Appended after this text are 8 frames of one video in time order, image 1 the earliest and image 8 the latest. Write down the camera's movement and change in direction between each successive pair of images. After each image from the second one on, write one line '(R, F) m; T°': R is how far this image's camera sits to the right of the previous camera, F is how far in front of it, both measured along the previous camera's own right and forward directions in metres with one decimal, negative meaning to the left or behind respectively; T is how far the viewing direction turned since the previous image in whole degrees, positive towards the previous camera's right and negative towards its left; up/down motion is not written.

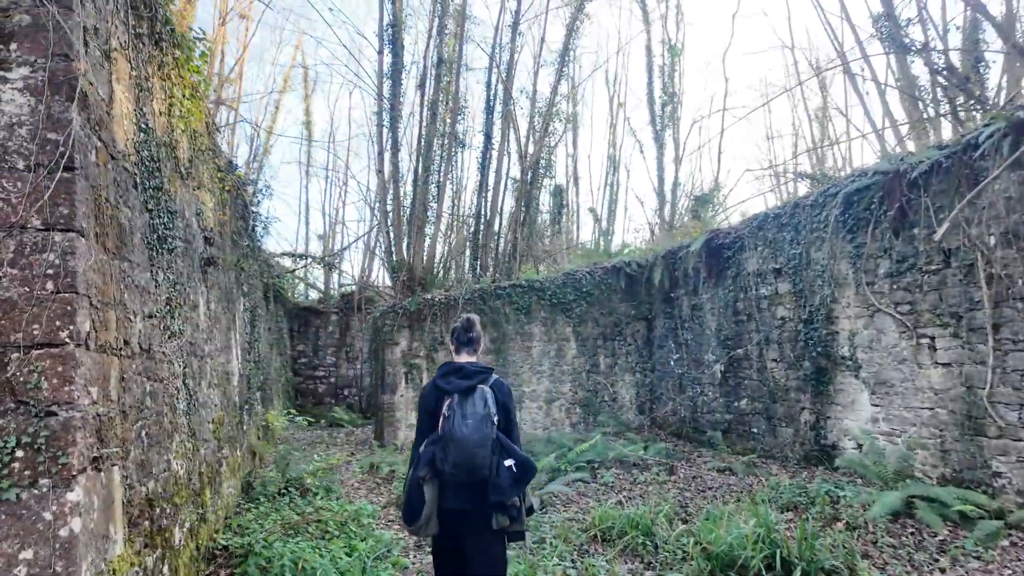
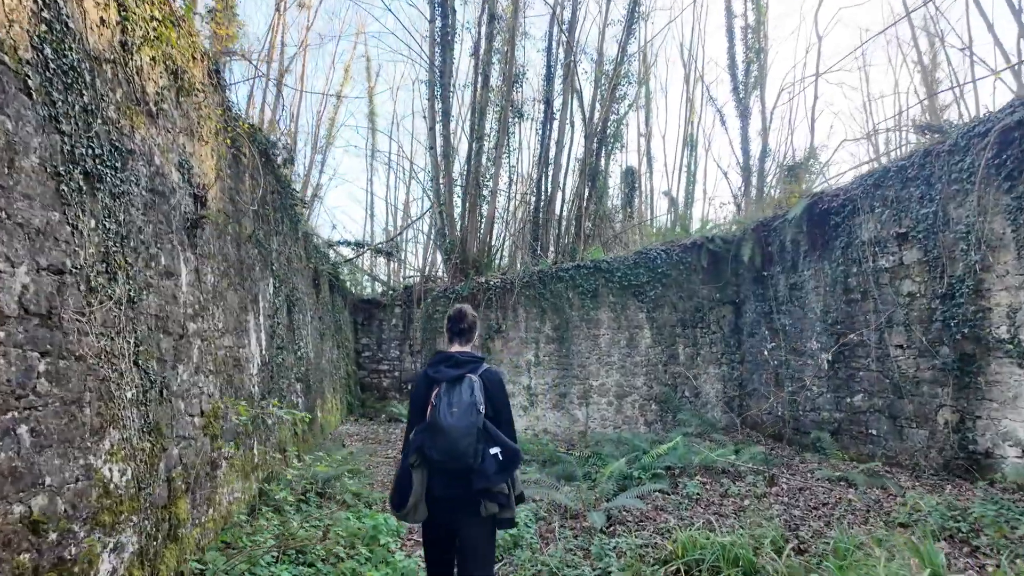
(+0.1, +1.0) m; -7°
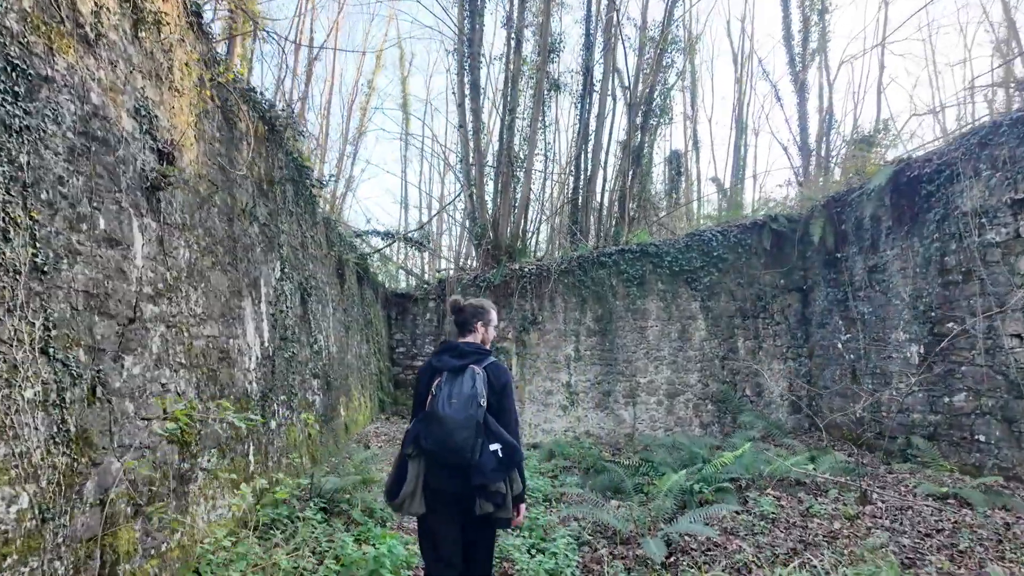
(0.0, +0.8) m; -4°
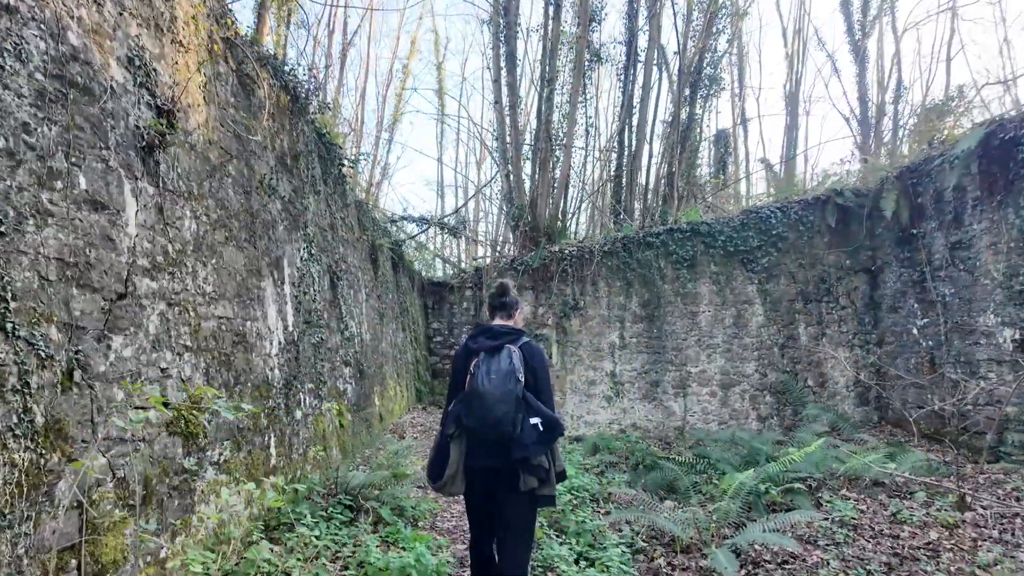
(0.0, +0.5) m; -4°
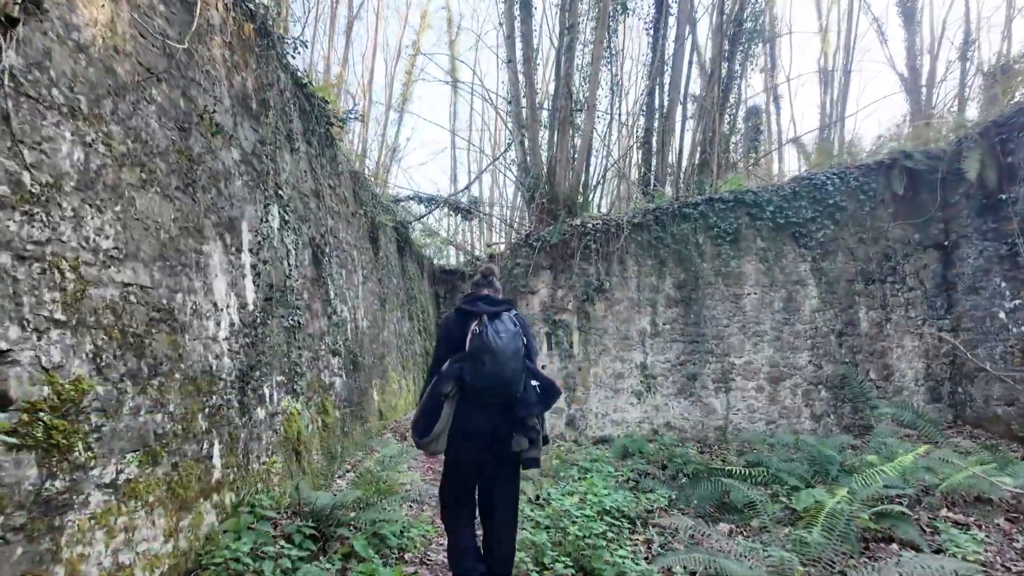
(0.0, +0.9) m; -2°
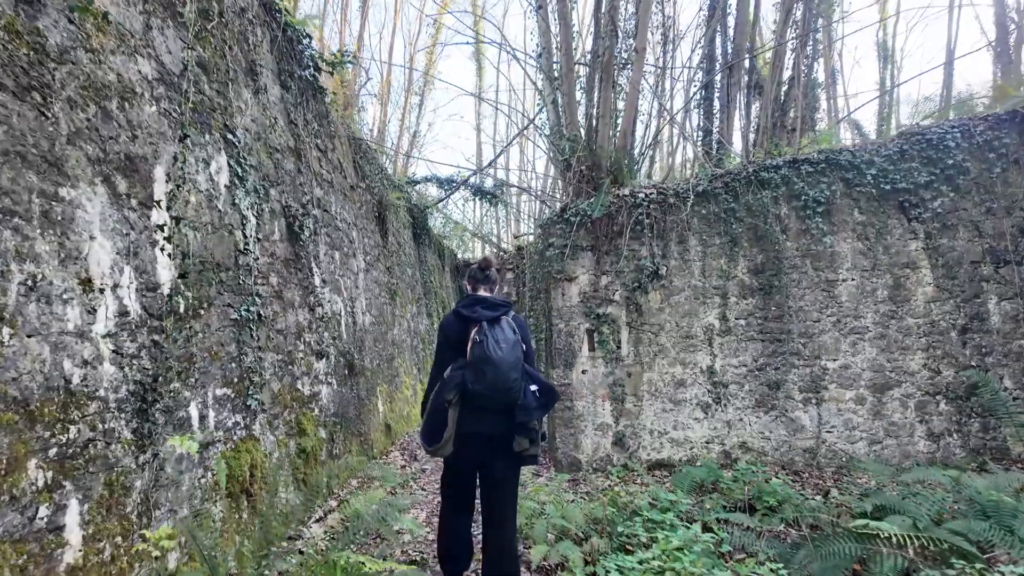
(0.0, +1.2) m; -3°
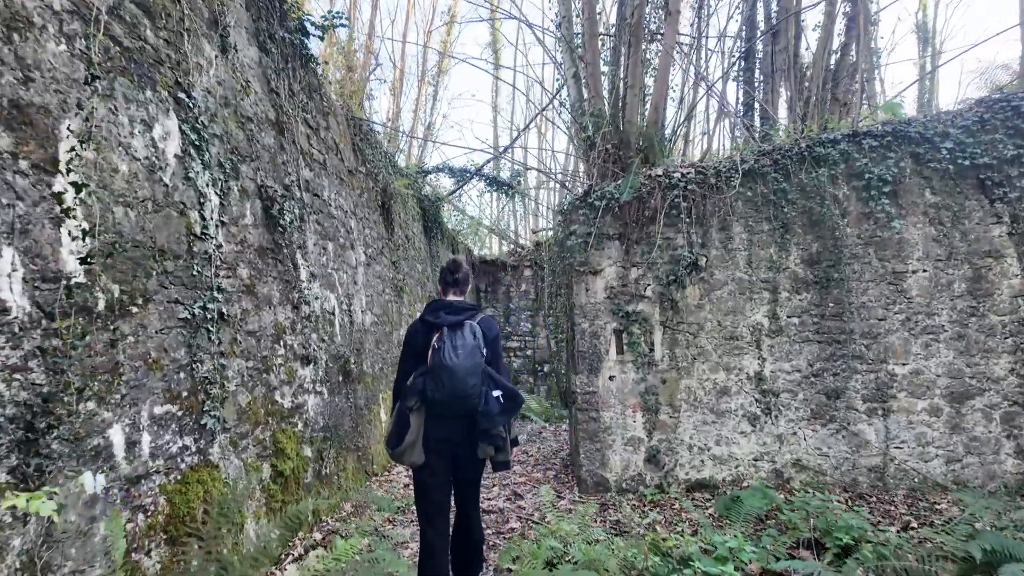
(0.0, +0.6) m; -2°
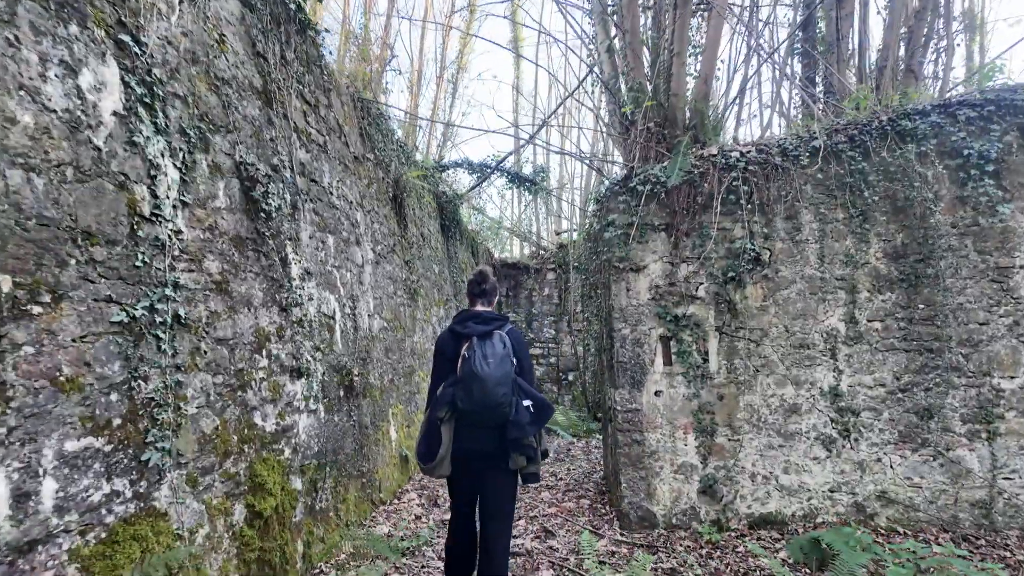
(-0.1, +0.6) m; -2°
